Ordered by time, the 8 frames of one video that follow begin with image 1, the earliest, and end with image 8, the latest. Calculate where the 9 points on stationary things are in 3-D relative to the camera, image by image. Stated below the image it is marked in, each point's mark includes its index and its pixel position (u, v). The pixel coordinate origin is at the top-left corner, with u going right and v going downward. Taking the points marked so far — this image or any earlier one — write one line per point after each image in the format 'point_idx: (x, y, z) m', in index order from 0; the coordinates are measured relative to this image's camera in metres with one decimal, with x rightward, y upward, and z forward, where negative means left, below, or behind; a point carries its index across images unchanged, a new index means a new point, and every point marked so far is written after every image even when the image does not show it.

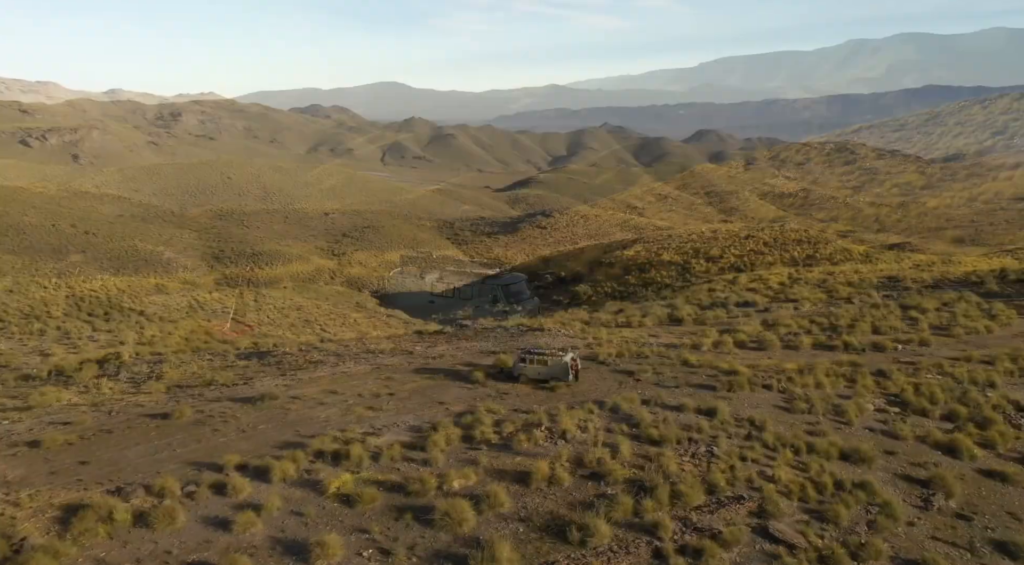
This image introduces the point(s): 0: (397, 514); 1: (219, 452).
0: (-2.0, -4.1, +14.5) m
1: (-6.0, -3.5, +17.0) m
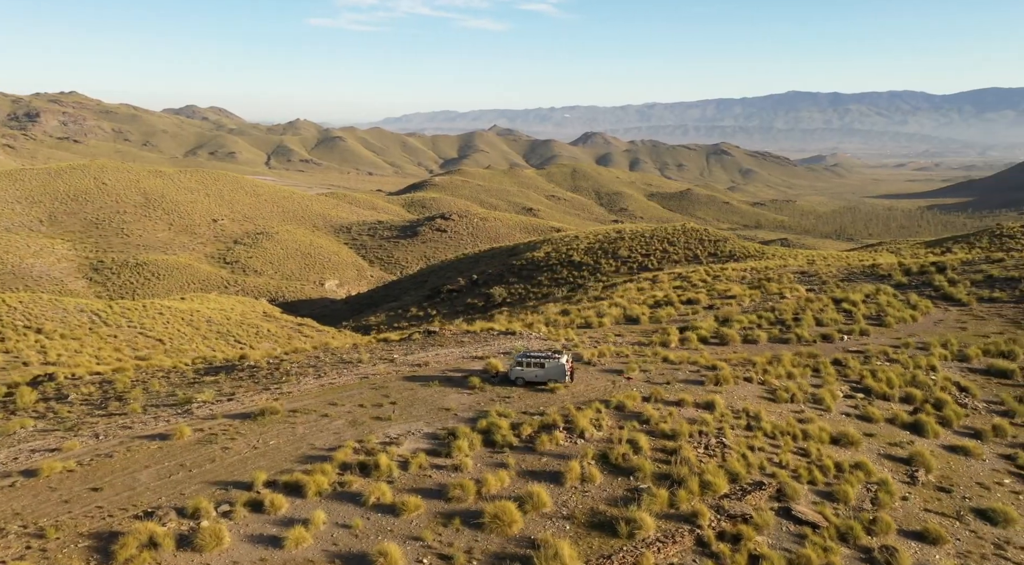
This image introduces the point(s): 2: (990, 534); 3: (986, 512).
0: (-1.2, -4.3, +14.8) m
1: (-5.5, -3.8, +16.7) m
2: (+9.5, -5.0, +16.0) m
3: (+9.7, -4.7, +16.6) m
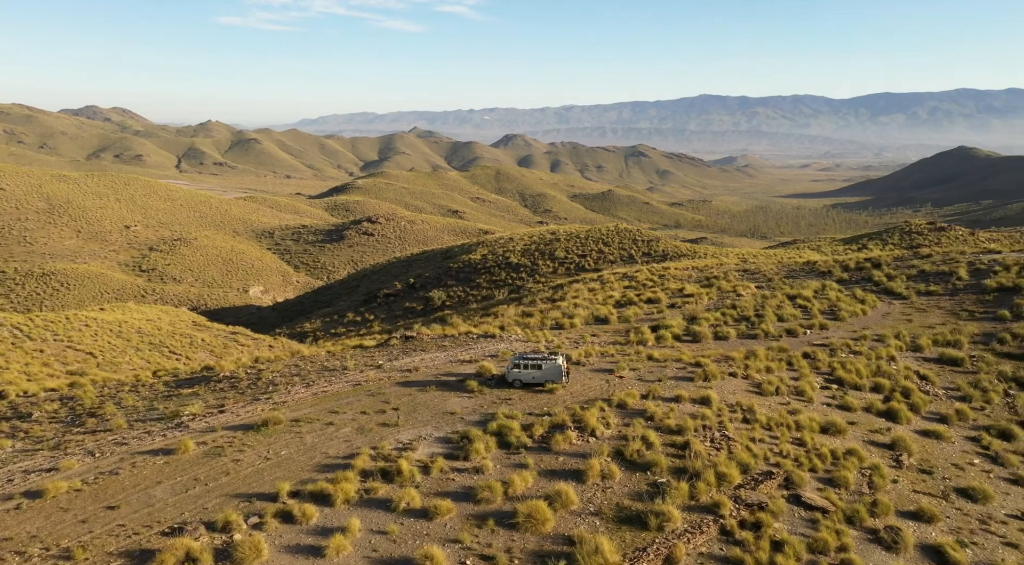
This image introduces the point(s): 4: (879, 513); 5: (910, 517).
0: (-0.6, -4.4, +15.1) m
1: (-5.1, -4.0, +16.6) m
2: (+9.9, -4.9, +17.4) m
3: (+10.1, -4.6, +18.0) m
4: (+7.4, -4.7, +16.3) m
5: (+8.2, -4.8, +16.5) m
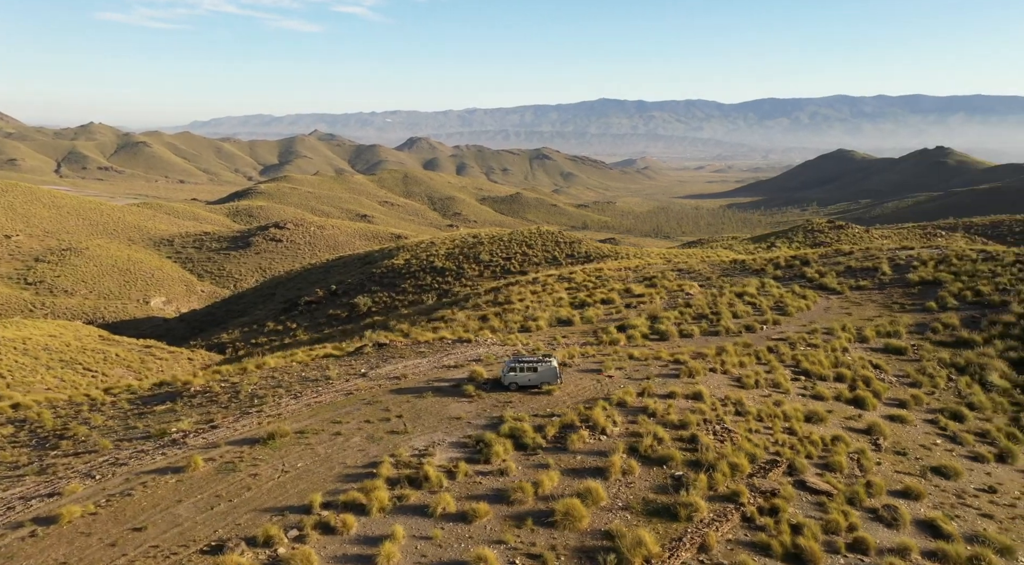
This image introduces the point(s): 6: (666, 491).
0: (+0.1, -4.6, +15.5) m
1: (-4.6, -4.3, +16.4) m
2: (+10.3, -4.8, +19.0) m
3: (+10.4, -4.5, +19.7) m
4: (+7.9, -4.6, +17.7) m
5: (+8.6, -4.7, +18.0) m
6: (+3.1, -4.2, +16.5) m
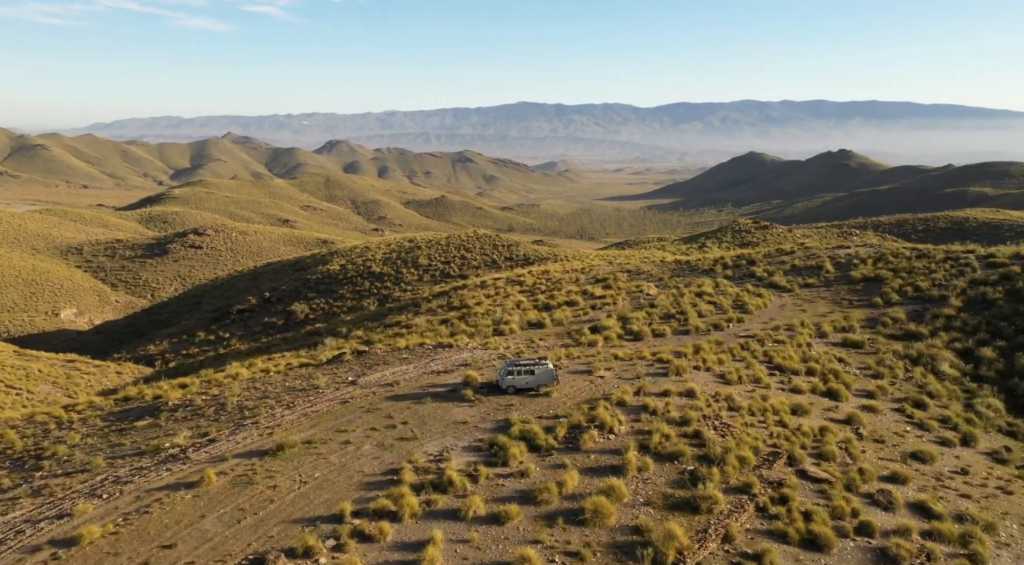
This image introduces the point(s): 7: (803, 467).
0: (+0.7, -4.7, +15.8) m
1: (-4.0, -4.4, +16.3) m
2: (+10.5, -4.7, +20.4) m
3: (+10.5, -4.5, +21.1) m
4: (+8.3, -4.6, +18.8) m
5: (+8.9, -4.7, +19.2) m
6: (+3.6, -4.3, +17.2) m
7: (+6.7, -4.3, +18.6) m
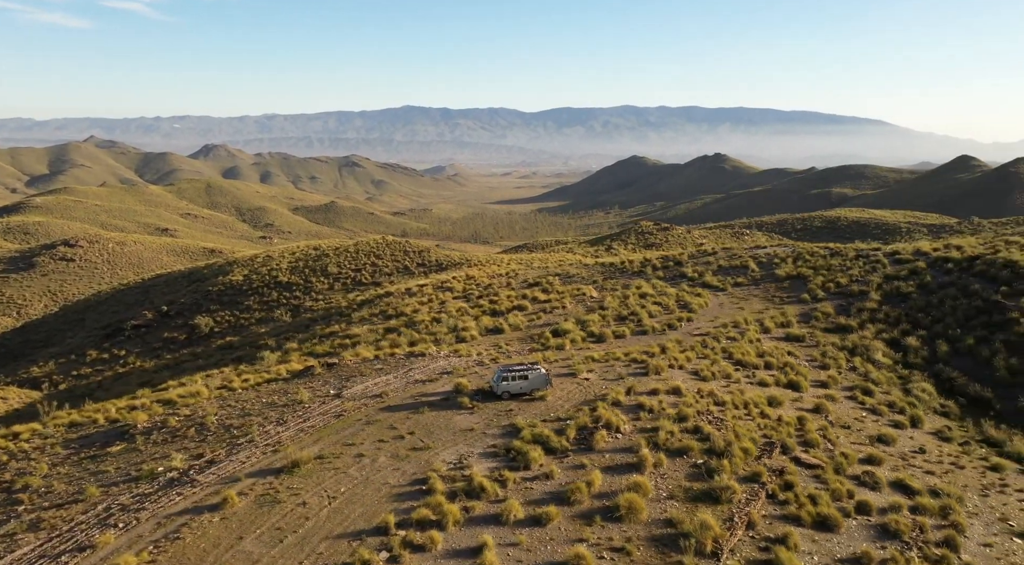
0: (+1.5, -4.8, +16.4) m
1: (-3.3, -4.7, +16.3) m
2: (+10.5, -4.7, +22.4) m
3: (+10.5, -4.4, +23.0) m
4: (+8.5, -4.6, +20.5) m
5: (+9.2, -4.7, +21.0) m
6: (+4.2, -4.4, +18.2) m
7: (+7.0, -4.3, +20.1) m
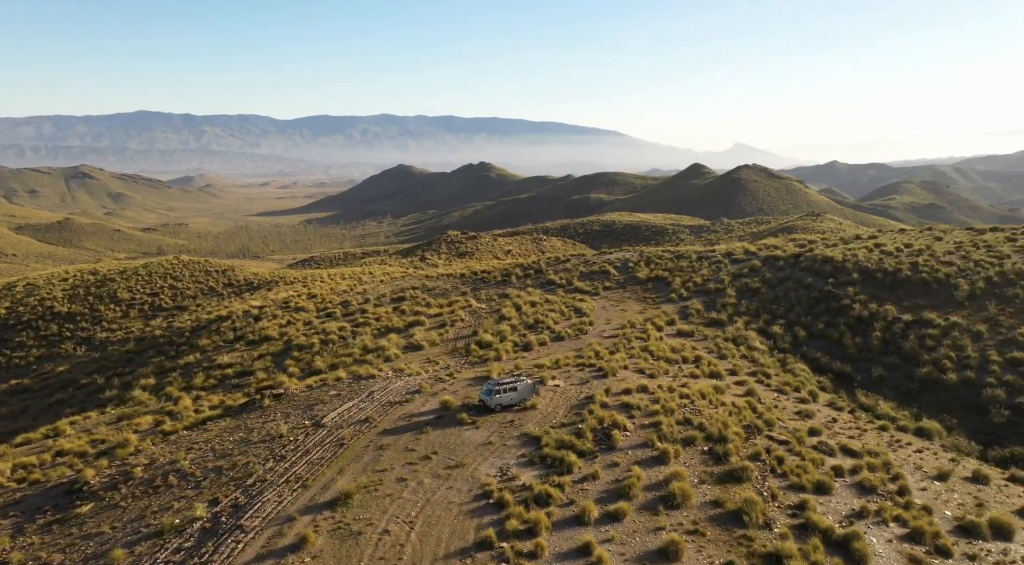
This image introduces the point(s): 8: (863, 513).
0: (+3.1, -5.1, +18.1) m
1: (-1.4, -5.2, +16.5) m
2: (+10.0, -4.6, +26.4) m
3: (+9.7, -4.4, +27.0) m
4: (+8.6, -4.5, +24.0) m
5: (+9.1, -4.6, +24.7) m
6: (+5.1, -4.6, +20.6) m
7: (+7.3, -4.3, +23.2) m
8: (+8.6, -5.6, +19.8) m
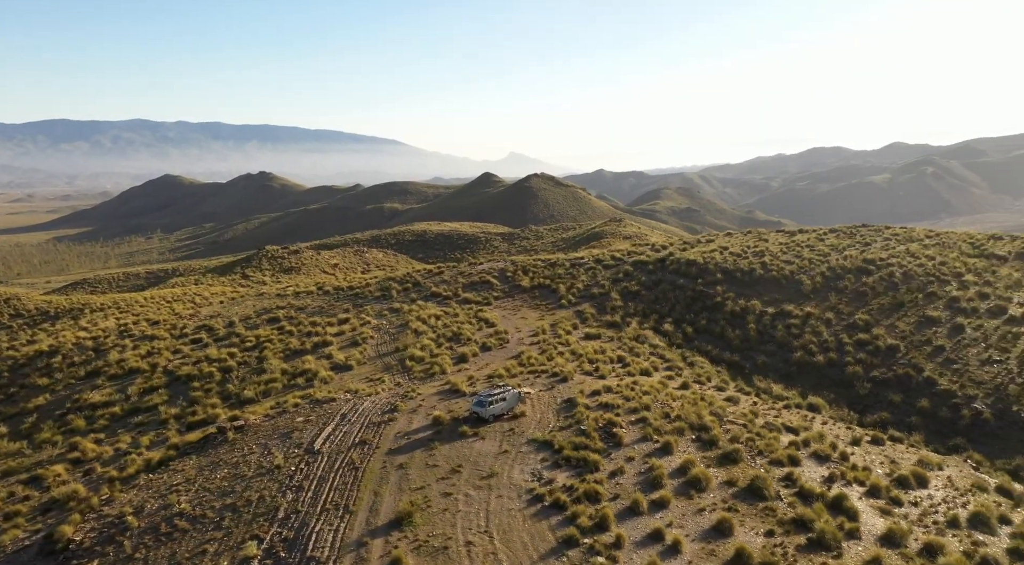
0: (+4.3, -5.3, +20.1) m
1: (+0.4, -5.6, +17.4) m
2: (+8.7, -4.6, +29.9) m
3: (+8.2, -4.4, +30.4) m
4: (+8.0, -4.6, +27.3) m
5: (+8.3, -4.6, +28.0) m
6: (+5.6, -4.7, +23.0) m
7: (+6.9, -4.4, +26.1) m
8: (+9.1, -5.6, +23.1) m
